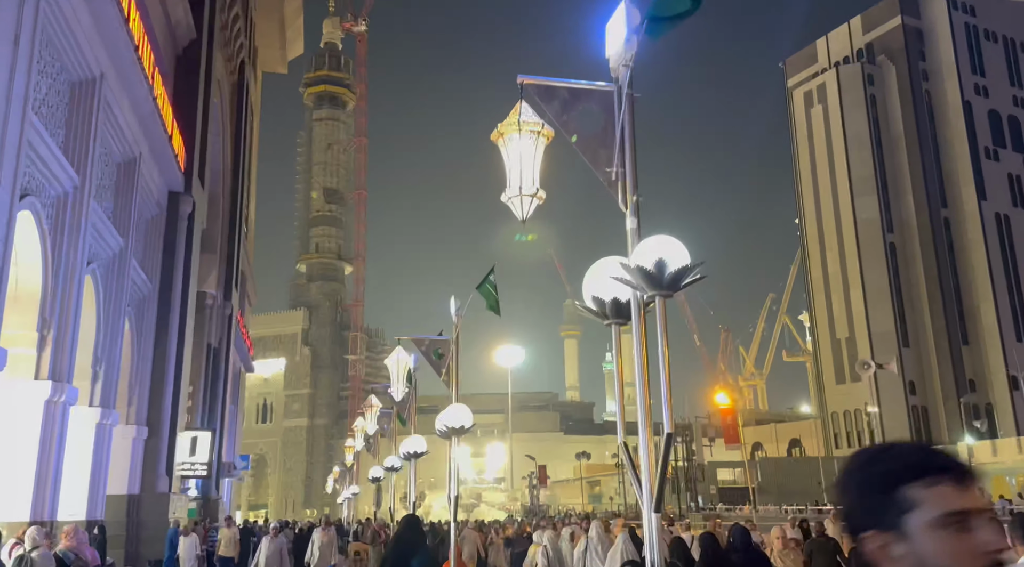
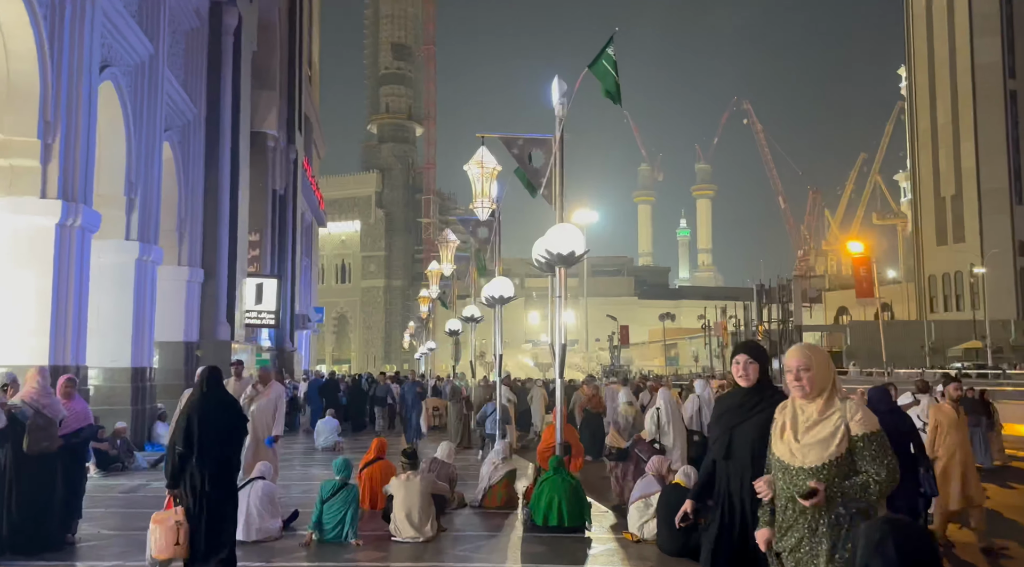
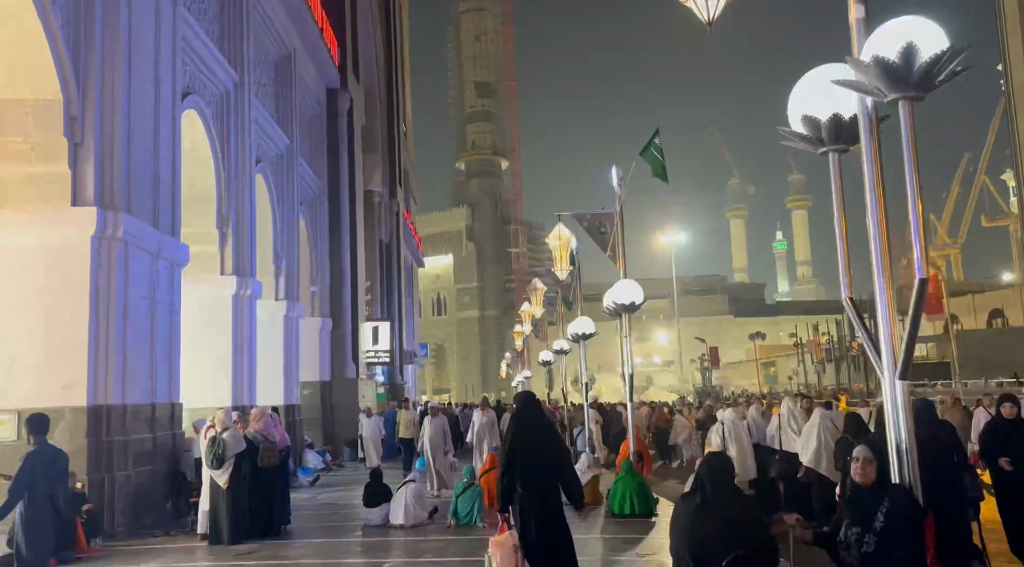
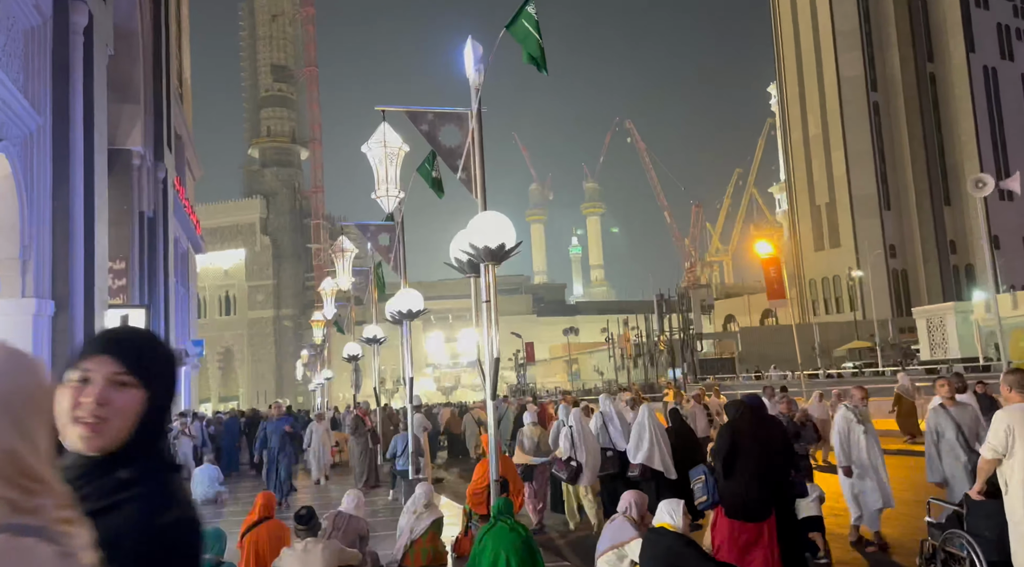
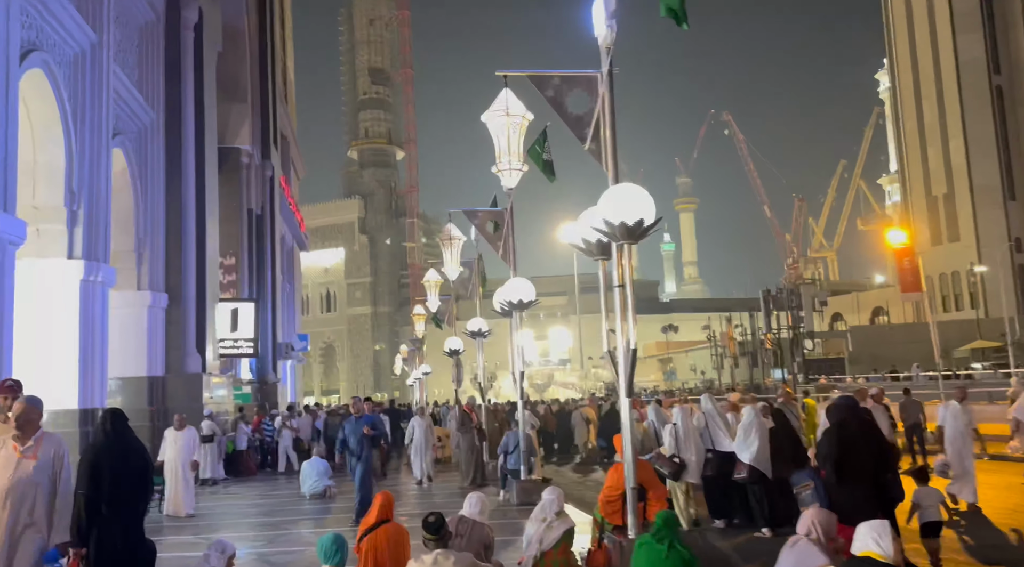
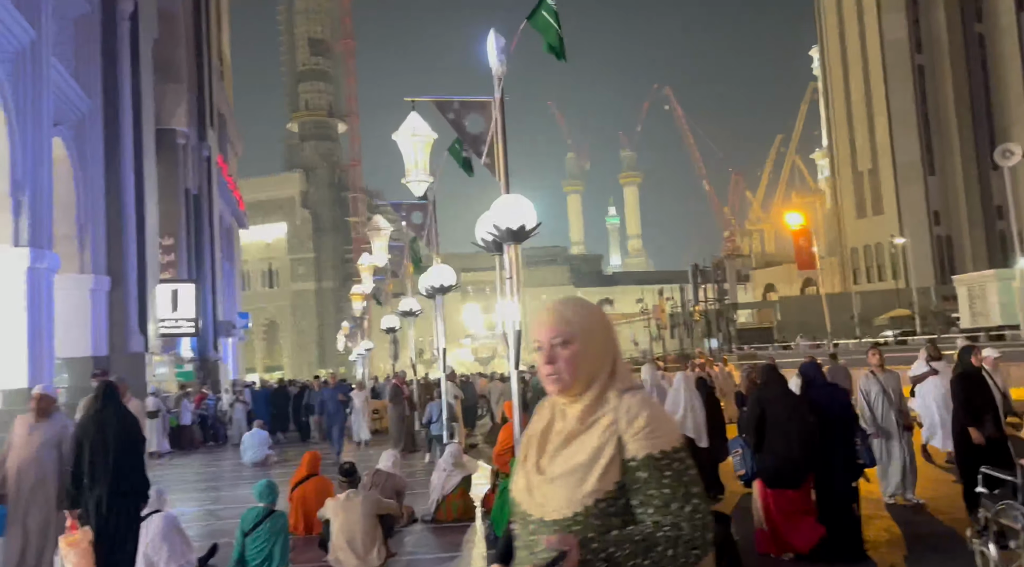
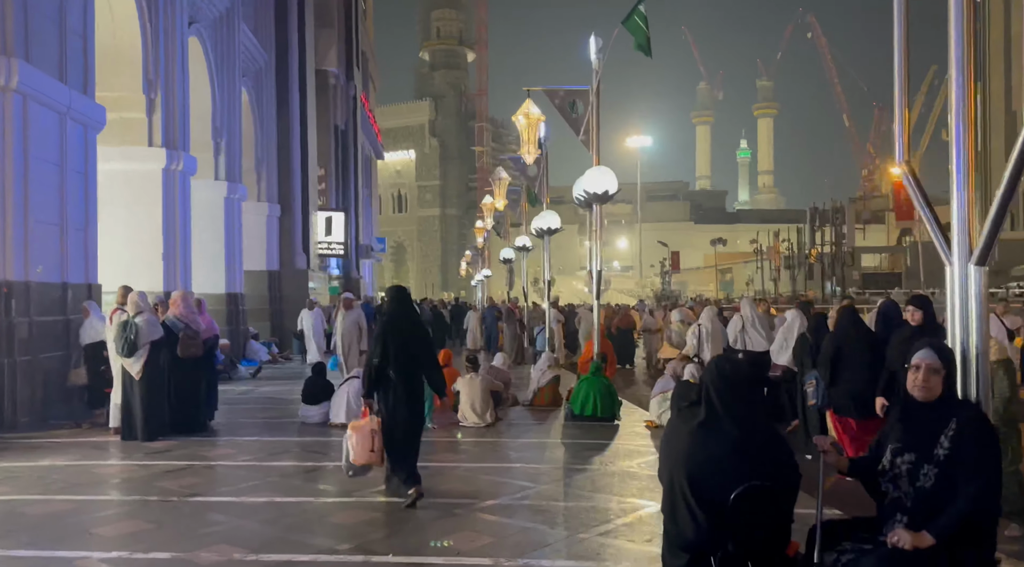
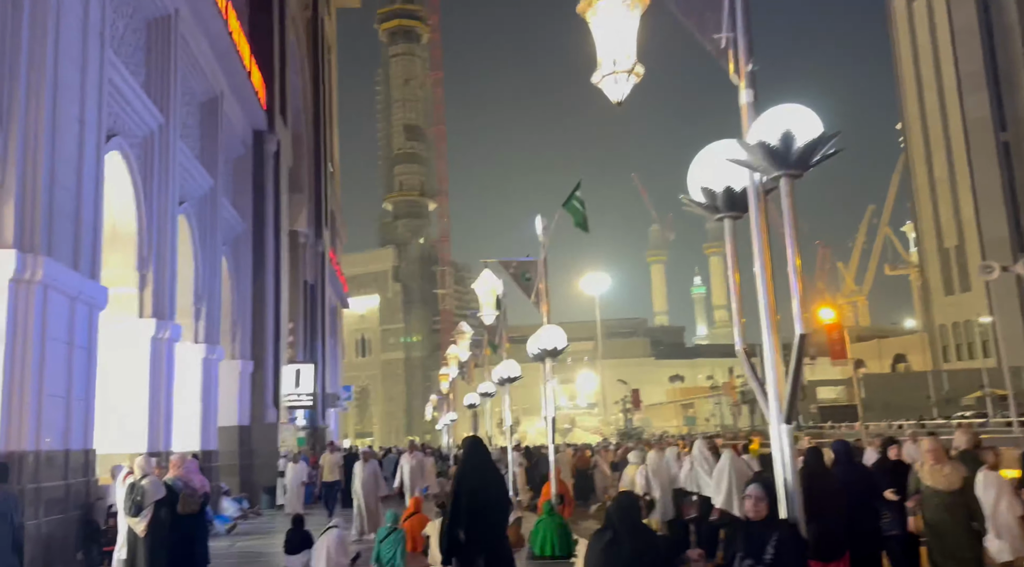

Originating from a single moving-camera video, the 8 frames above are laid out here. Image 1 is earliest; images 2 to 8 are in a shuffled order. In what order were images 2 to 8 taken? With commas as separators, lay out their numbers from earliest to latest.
8, 3, 7, 2, 6, 4, 5
